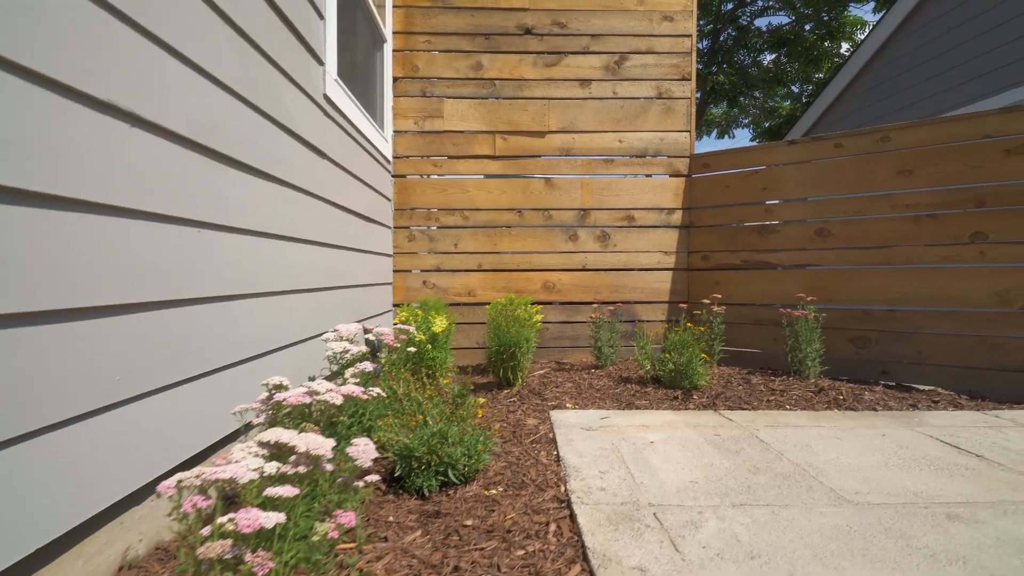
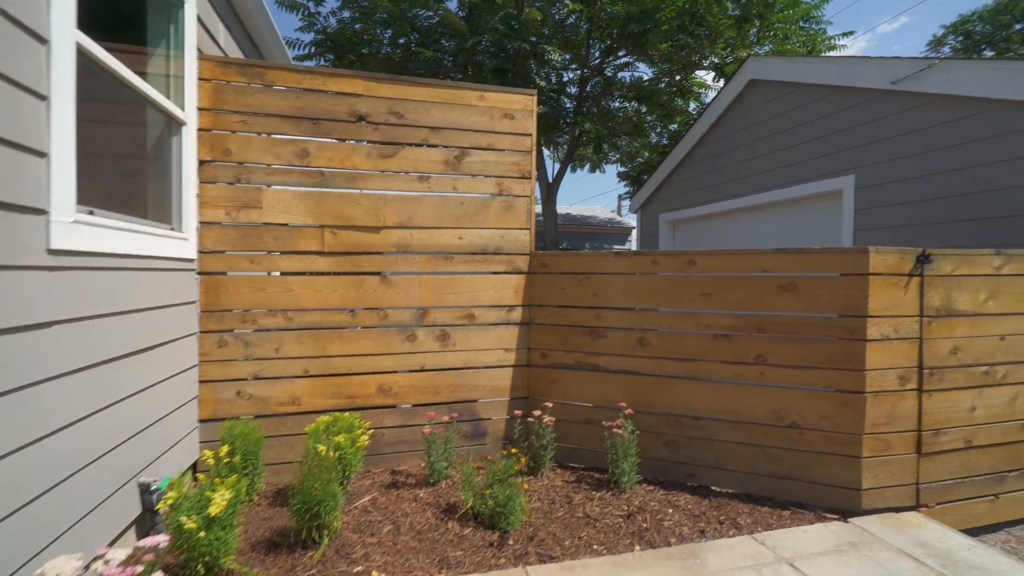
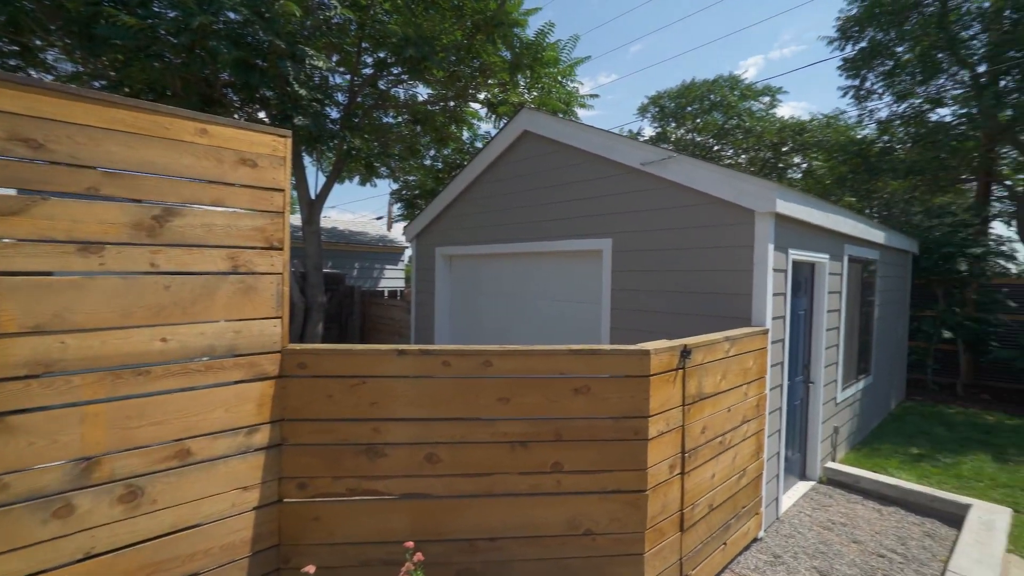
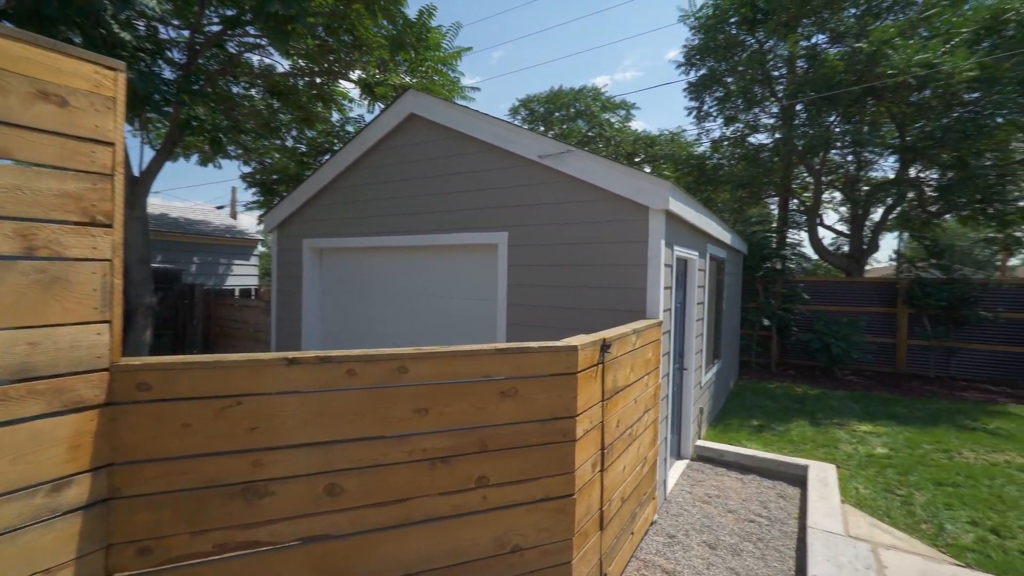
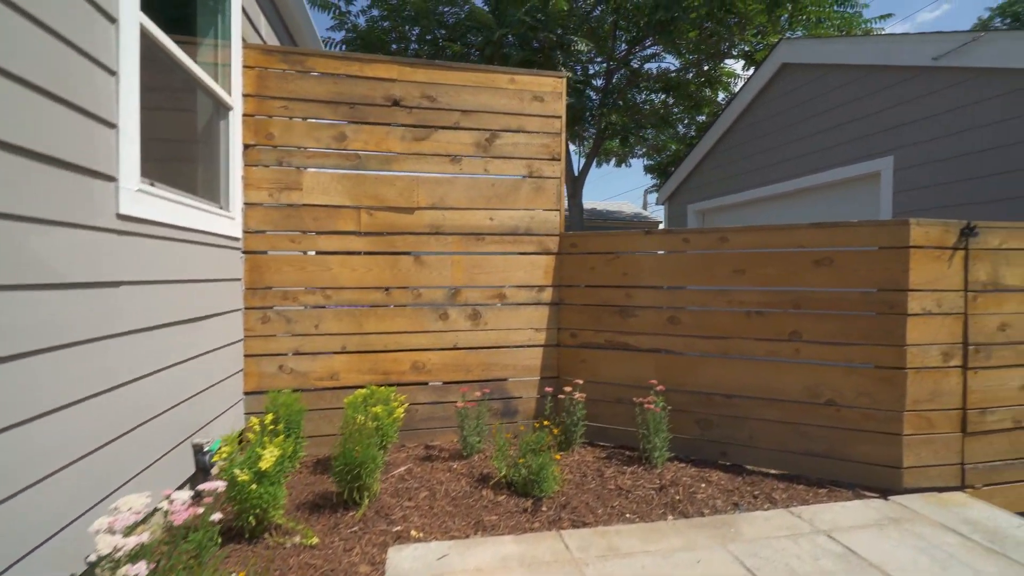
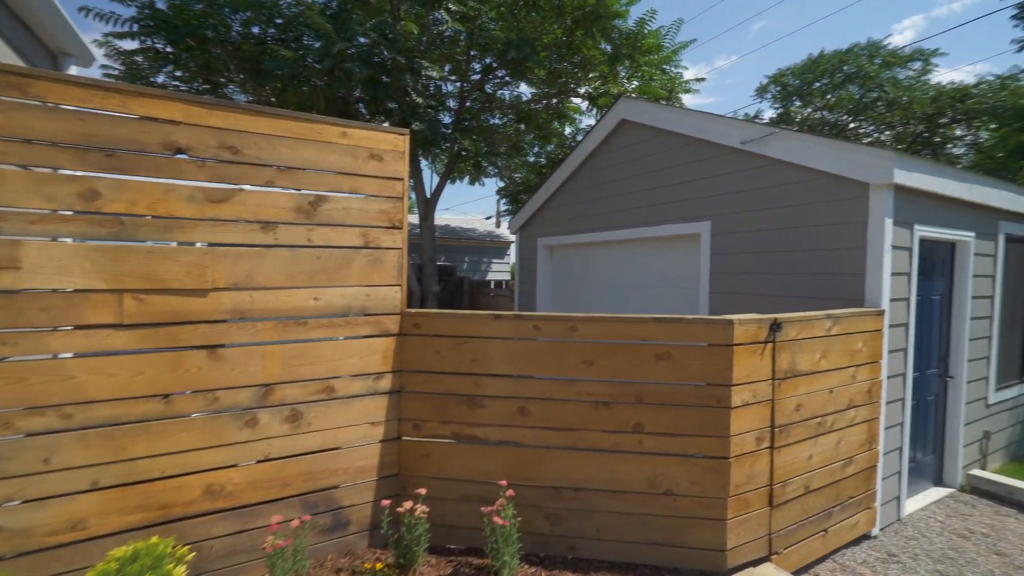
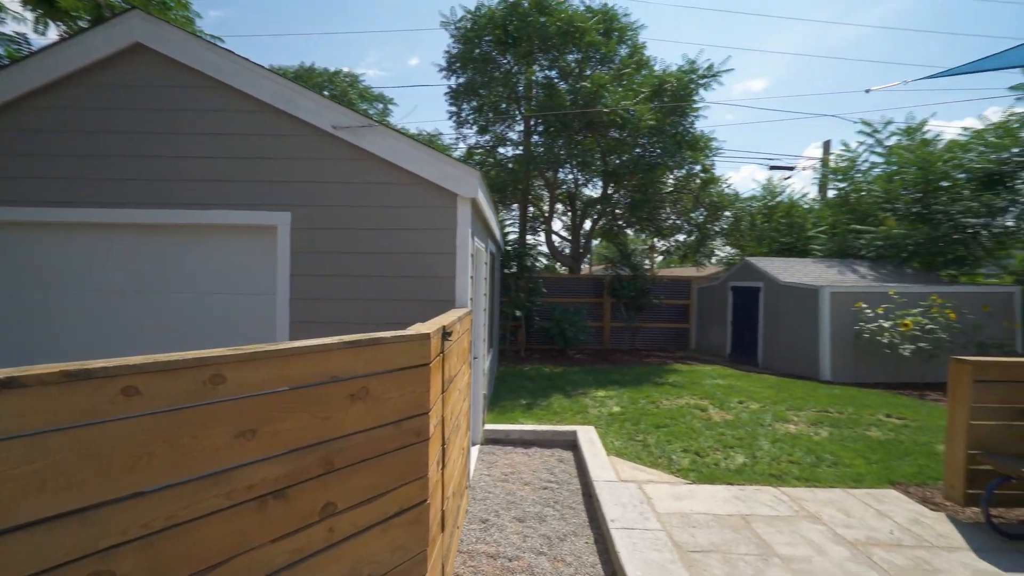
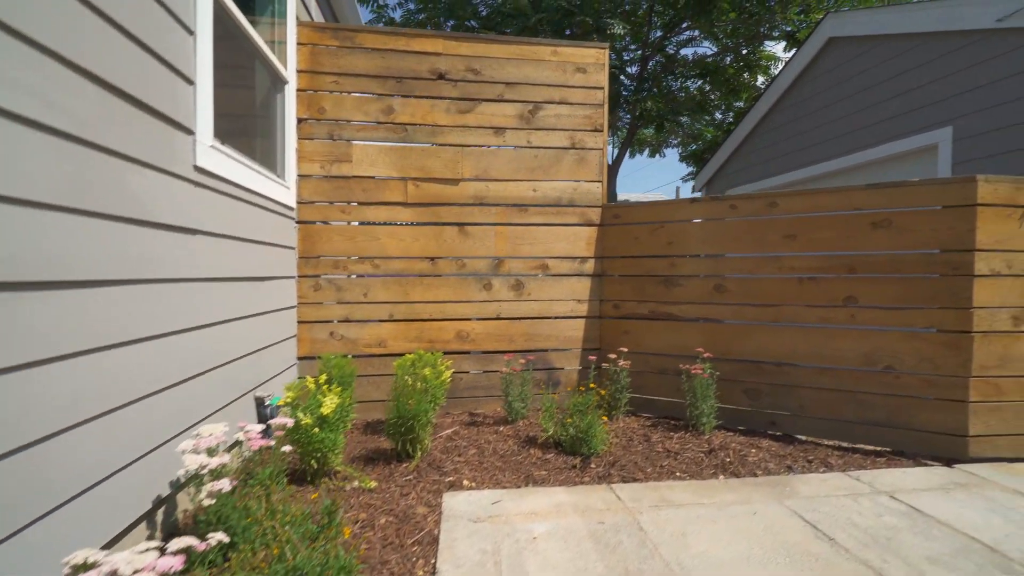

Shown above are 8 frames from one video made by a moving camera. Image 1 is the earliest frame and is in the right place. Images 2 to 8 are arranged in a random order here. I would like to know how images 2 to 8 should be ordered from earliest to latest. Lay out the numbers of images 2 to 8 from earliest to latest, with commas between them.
8, 5, 2, 6, 3, 4, 7
